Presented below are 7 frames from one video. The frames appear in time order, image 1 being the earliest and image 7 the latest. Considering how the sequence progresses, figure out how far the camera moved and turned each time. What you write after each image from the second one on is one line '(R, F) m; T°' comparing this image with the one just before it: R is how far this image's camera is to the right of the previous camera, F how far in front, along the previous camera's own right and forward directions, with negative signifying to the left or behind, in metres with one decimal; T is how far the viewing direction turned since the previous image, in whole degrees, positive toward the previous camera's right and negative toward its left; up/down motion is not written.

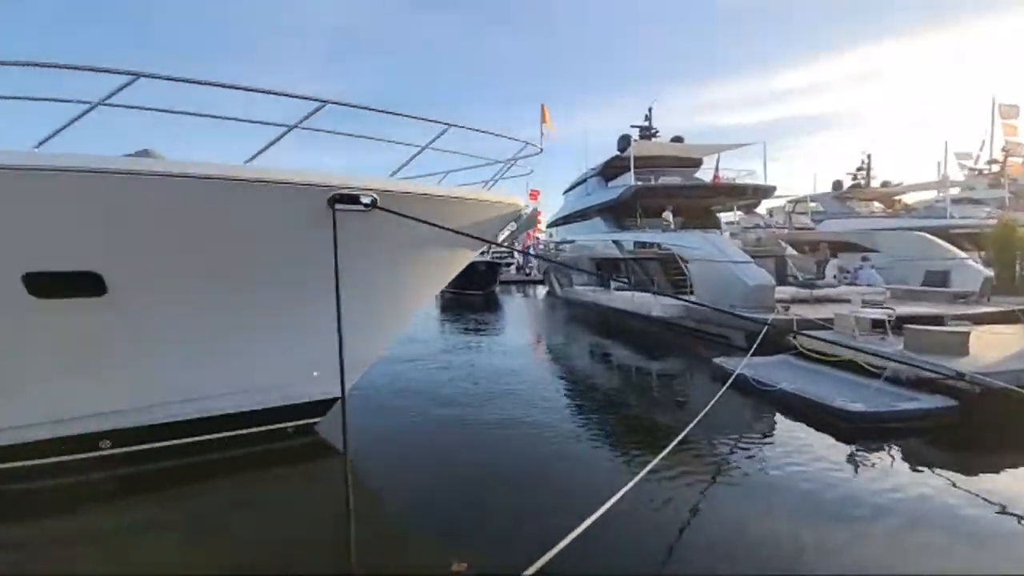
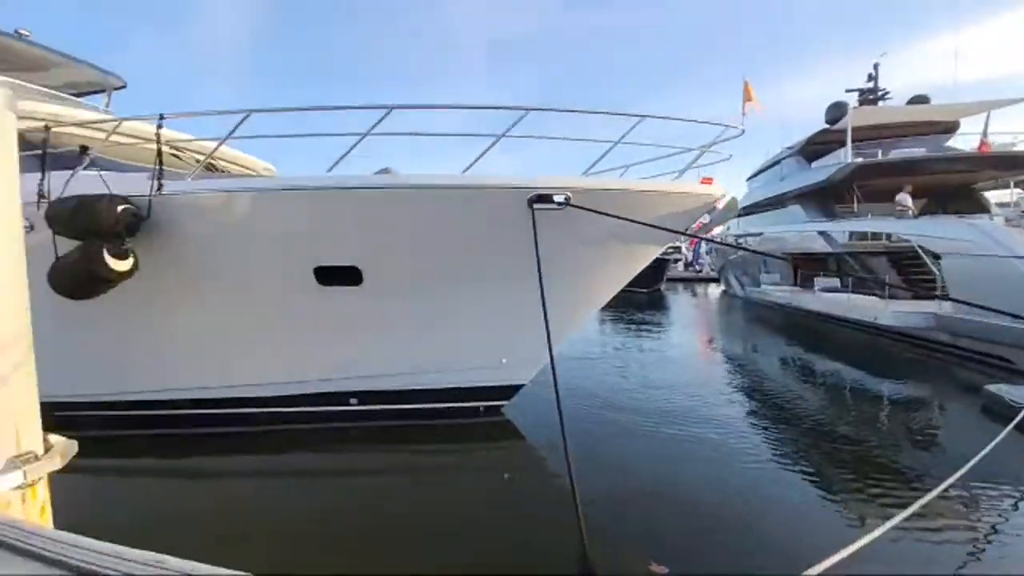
(-0.3, -0.1) m; -21°
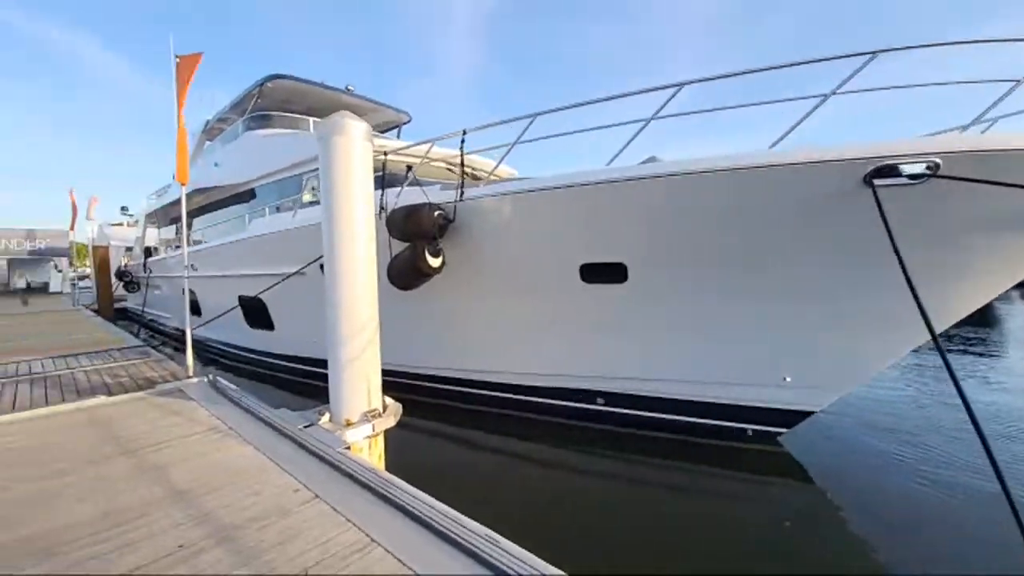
(-0.6, +0.1) m; -27°
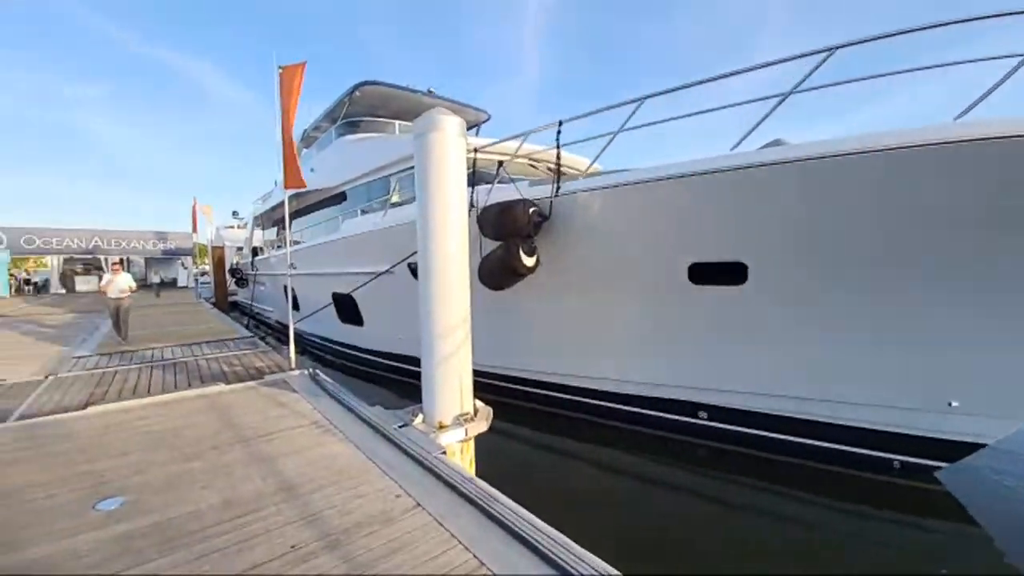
(-0.3, +0.2) m; -9°
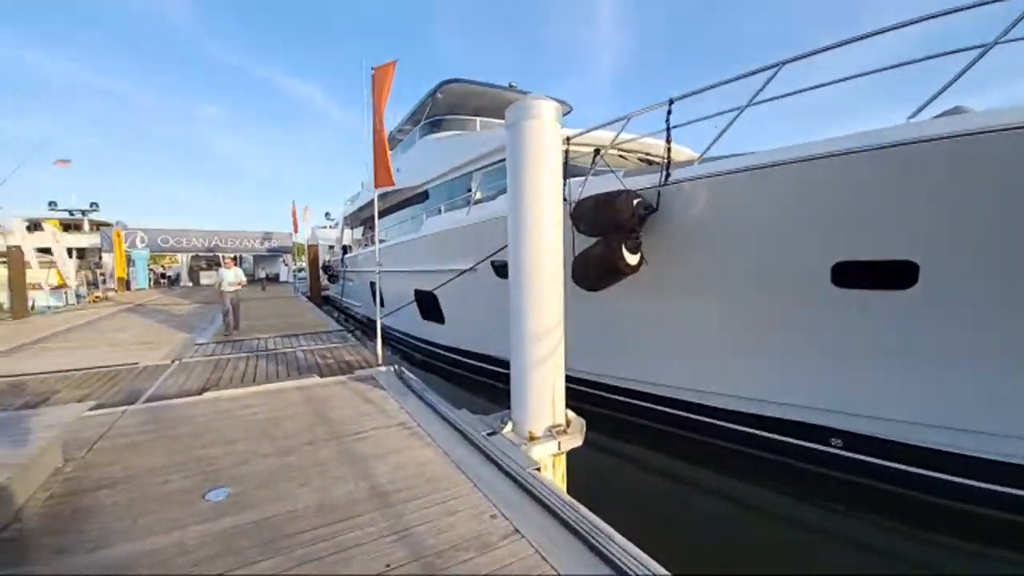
(-0.2, +0.3) m; -10°
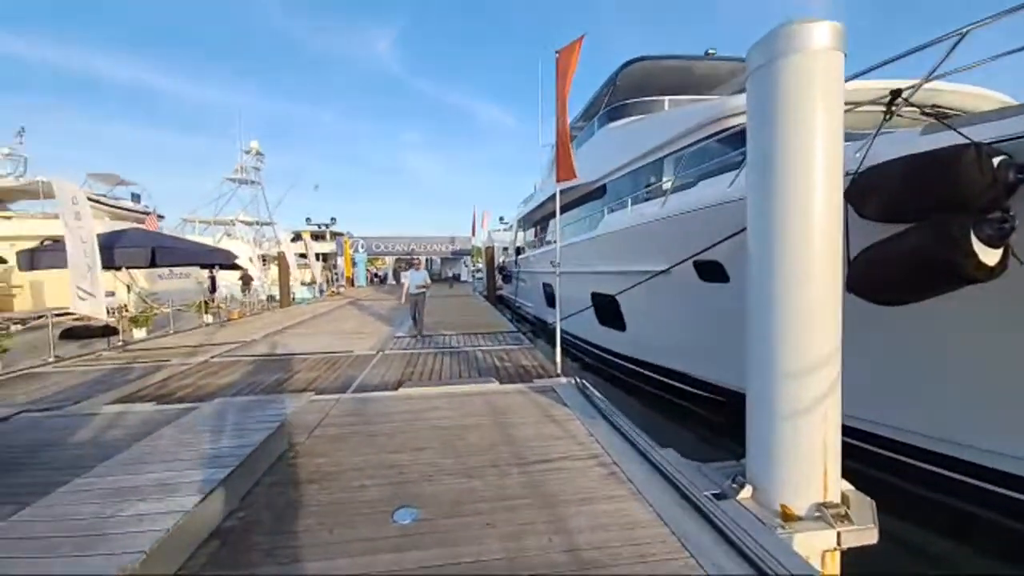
(-0.4, +0.6) m; -22°
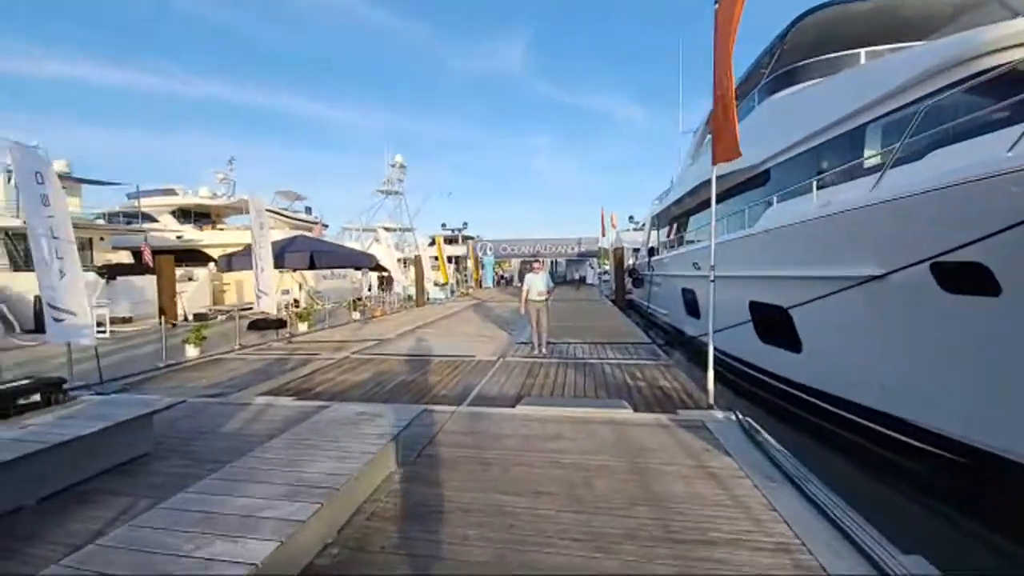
(-0.1, +0.6) m; -17°
